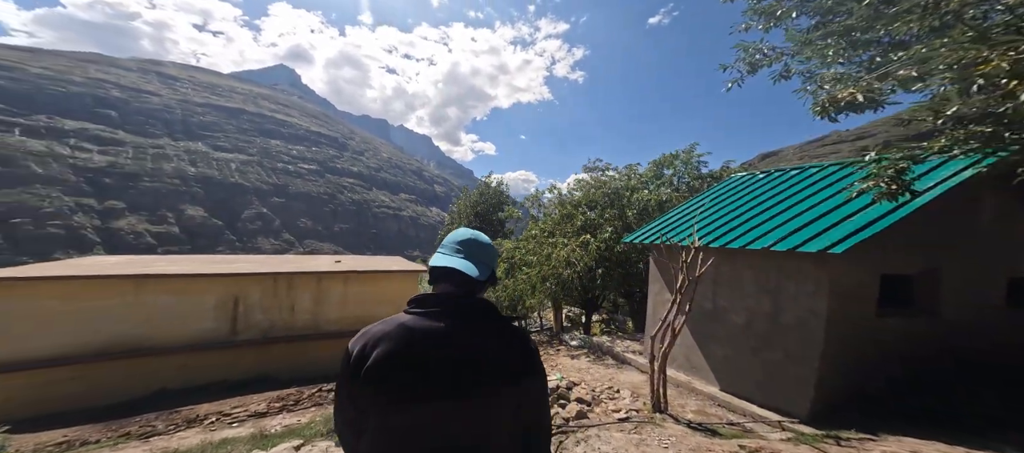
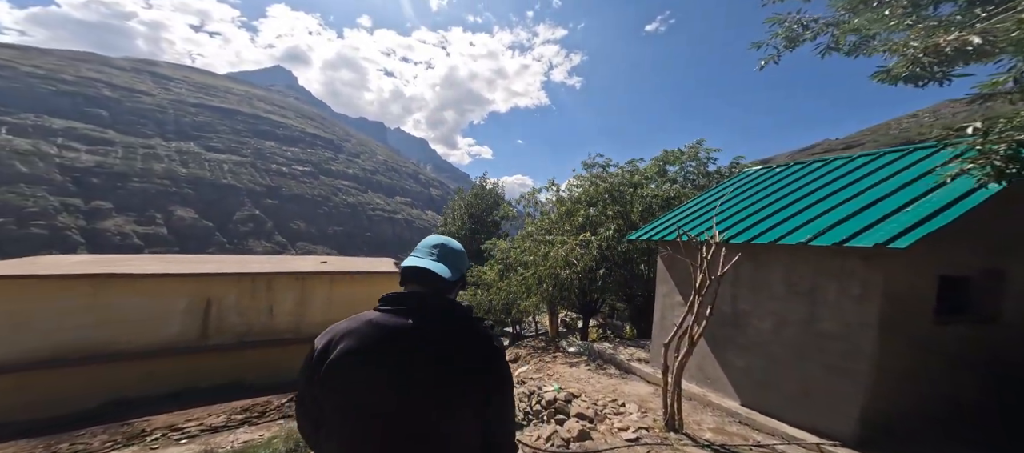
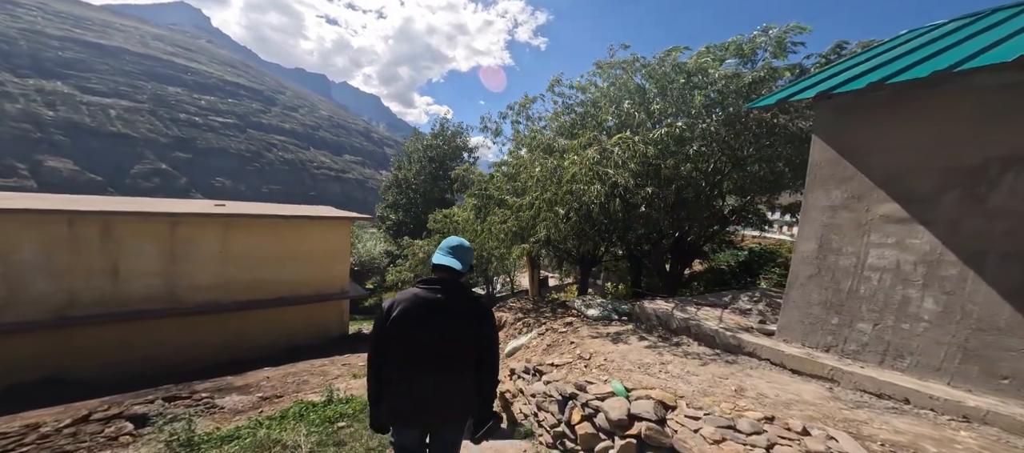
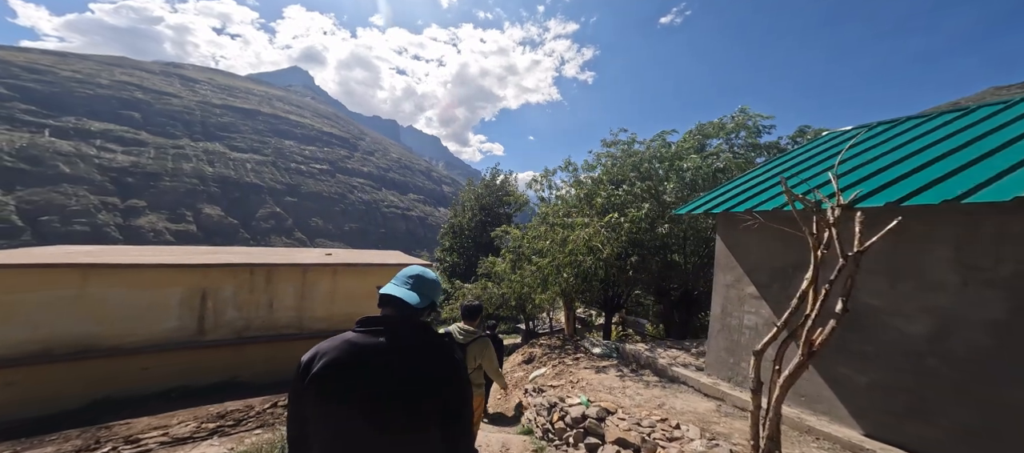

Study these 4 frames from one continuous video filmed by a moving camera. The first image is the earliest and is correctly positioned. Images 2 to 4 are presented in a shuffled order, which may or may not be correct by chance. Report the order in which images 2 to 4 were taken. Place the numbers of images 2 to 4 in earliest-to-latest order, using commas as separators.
2, 4, 3
